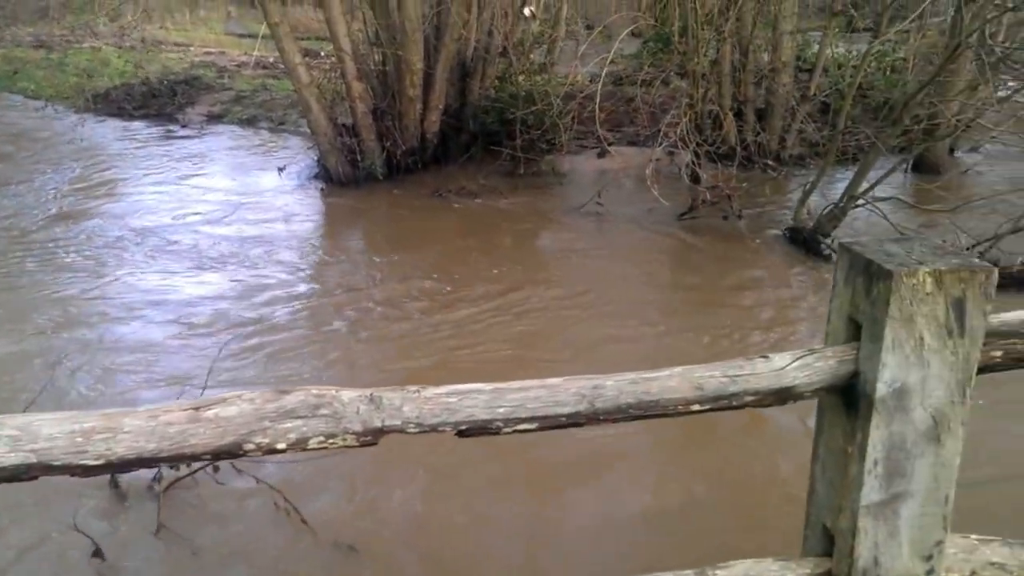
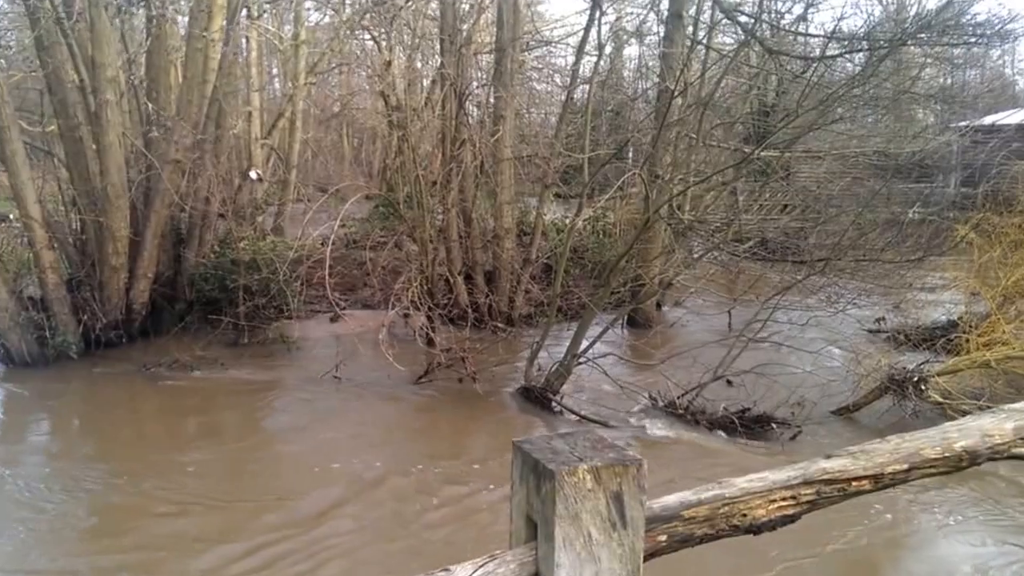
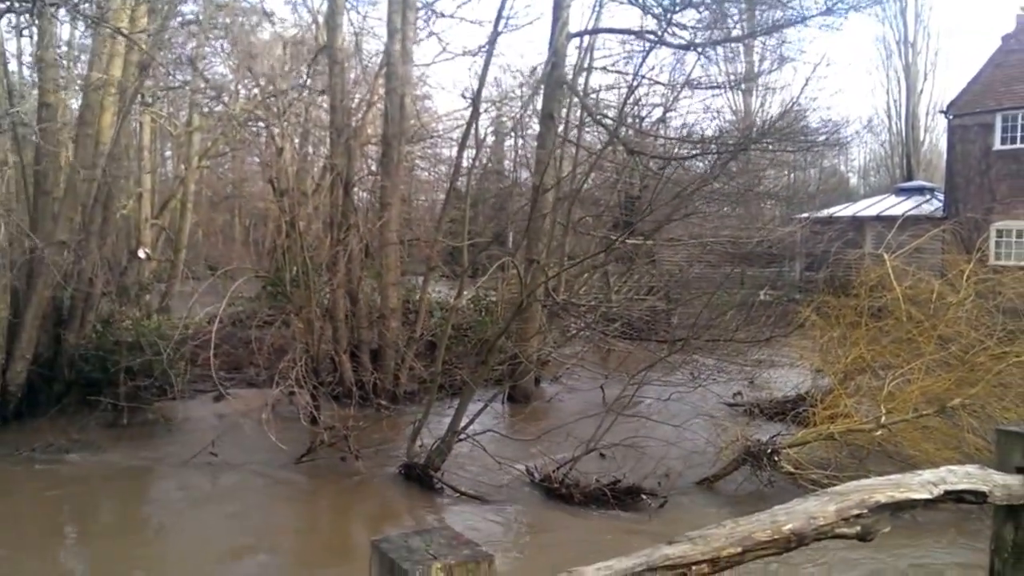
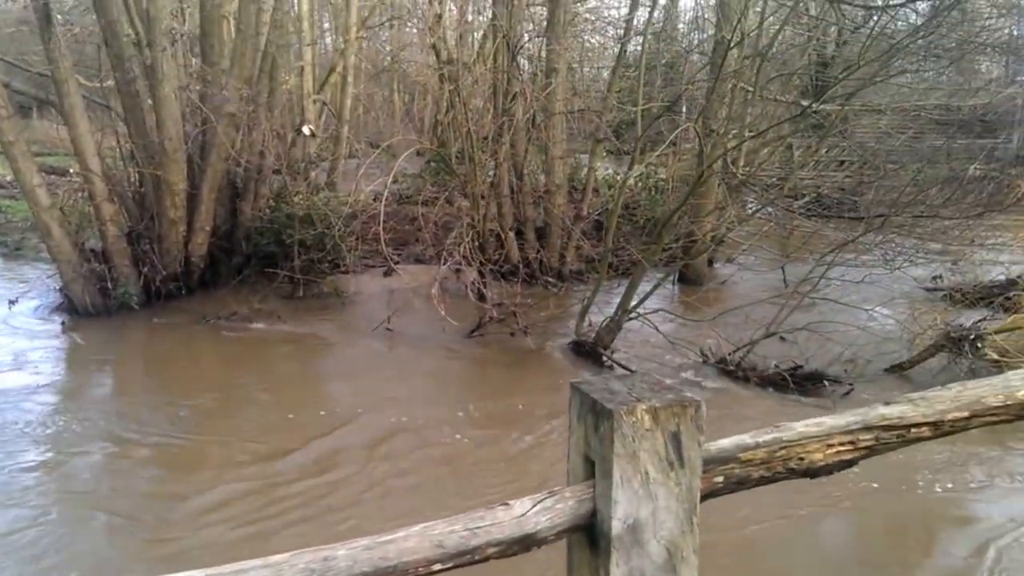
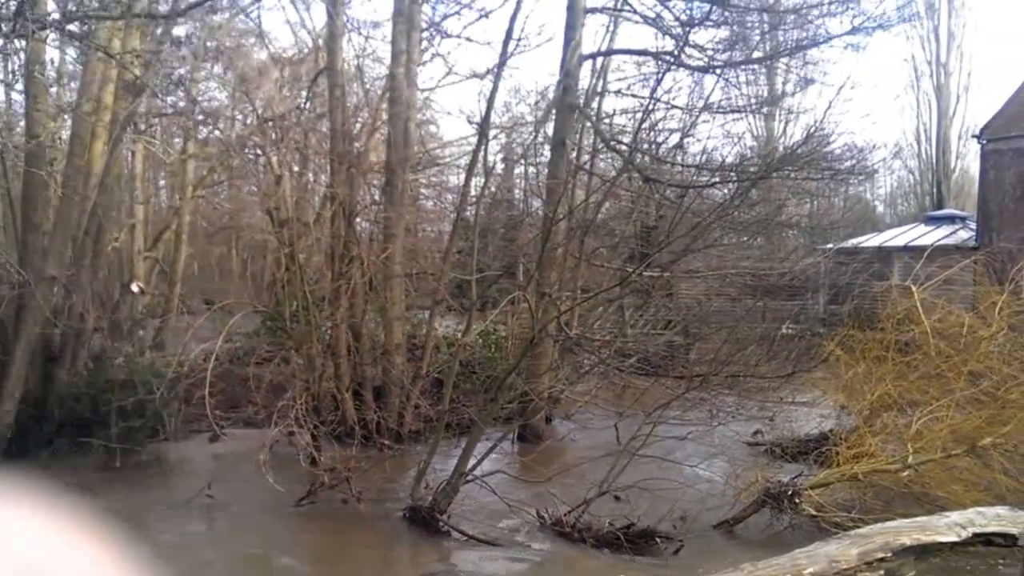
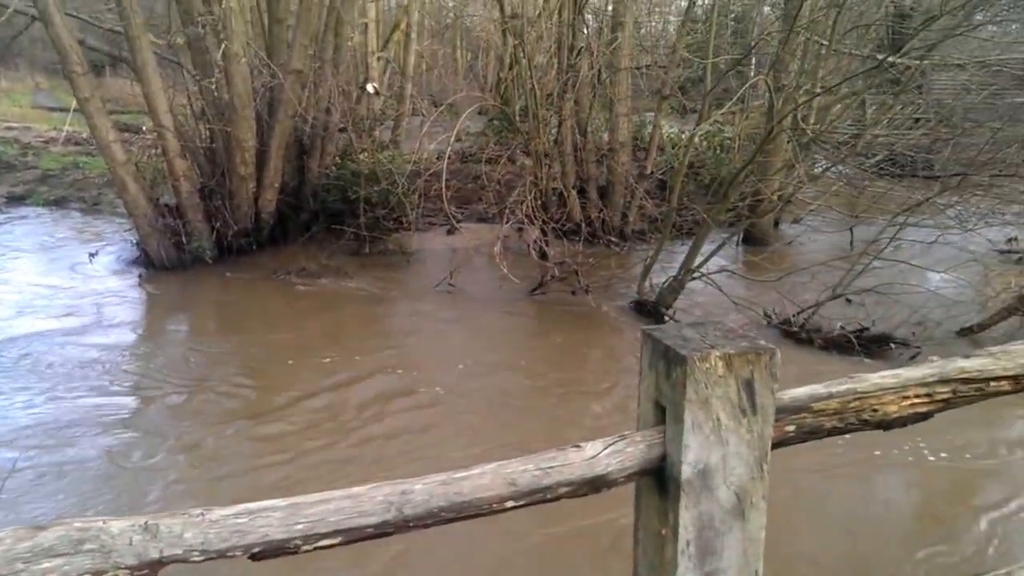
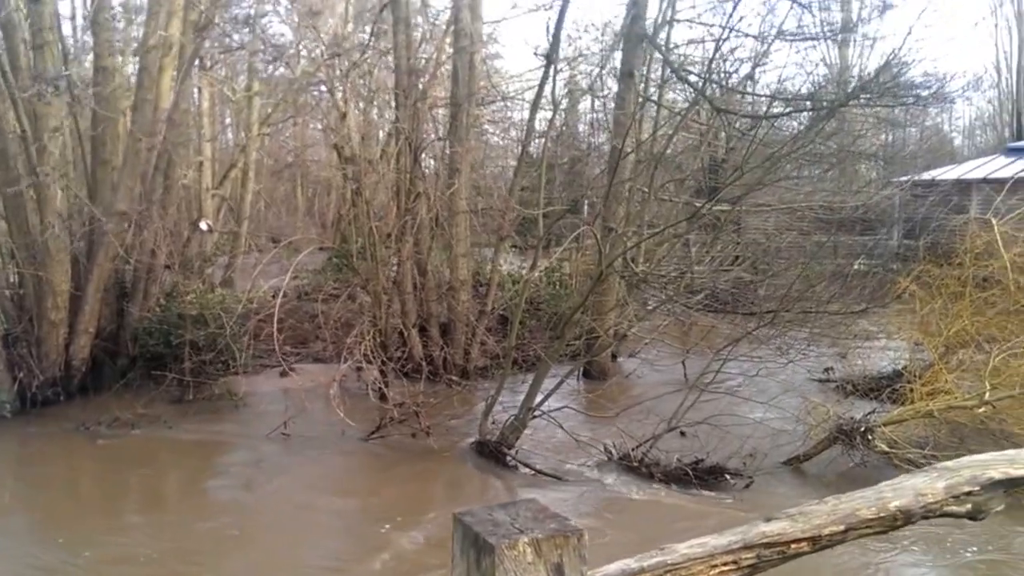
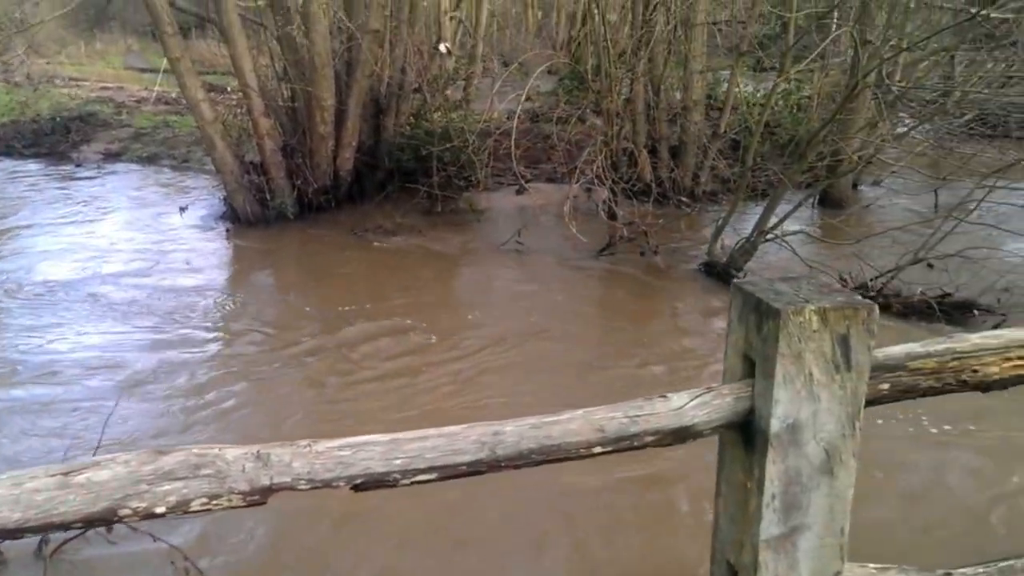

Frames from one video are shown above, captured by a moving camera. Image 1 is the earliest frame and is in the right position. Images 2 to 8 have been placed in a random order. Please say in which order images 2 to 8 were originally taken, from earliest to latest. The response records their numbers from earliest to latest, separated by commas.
8, 6, 4, 2, 7, 5, 3
